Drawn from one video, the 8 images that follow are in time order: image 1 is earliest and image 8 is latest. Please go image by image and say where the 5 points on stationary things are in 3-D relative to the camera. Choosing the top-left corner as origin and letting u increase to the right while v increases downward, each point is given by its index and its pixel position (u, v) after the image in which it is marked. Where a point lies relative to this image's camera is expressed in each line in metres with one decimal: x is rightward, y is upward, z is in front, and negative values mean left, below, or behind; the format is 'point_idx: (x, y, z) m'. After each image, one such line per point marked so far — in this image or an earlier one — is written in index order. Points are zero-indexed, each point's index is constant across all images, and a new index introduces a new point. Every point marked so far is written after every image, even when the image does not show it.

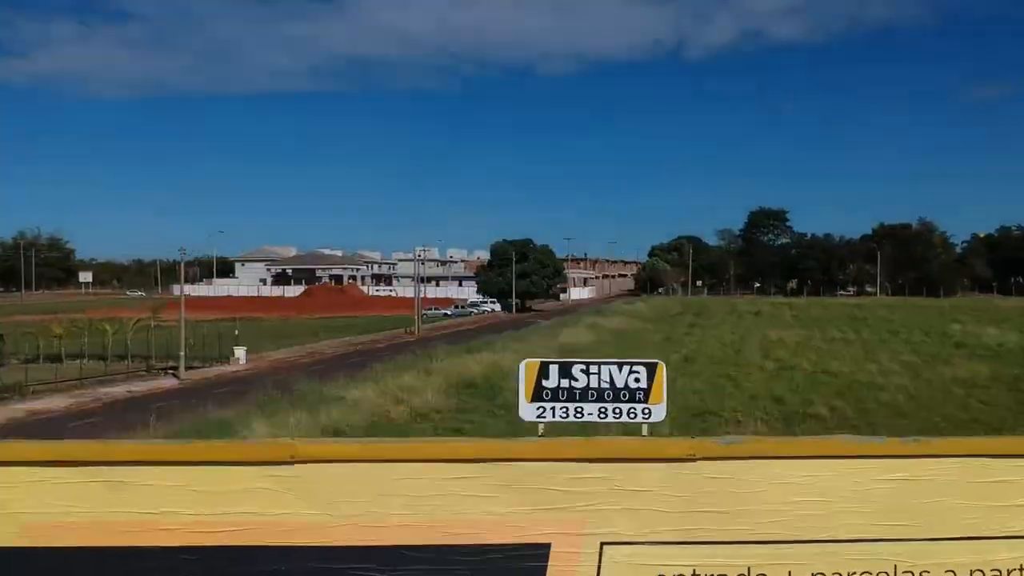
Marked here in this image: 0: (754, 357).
0: (+3.7, -1.1, +14.5) m
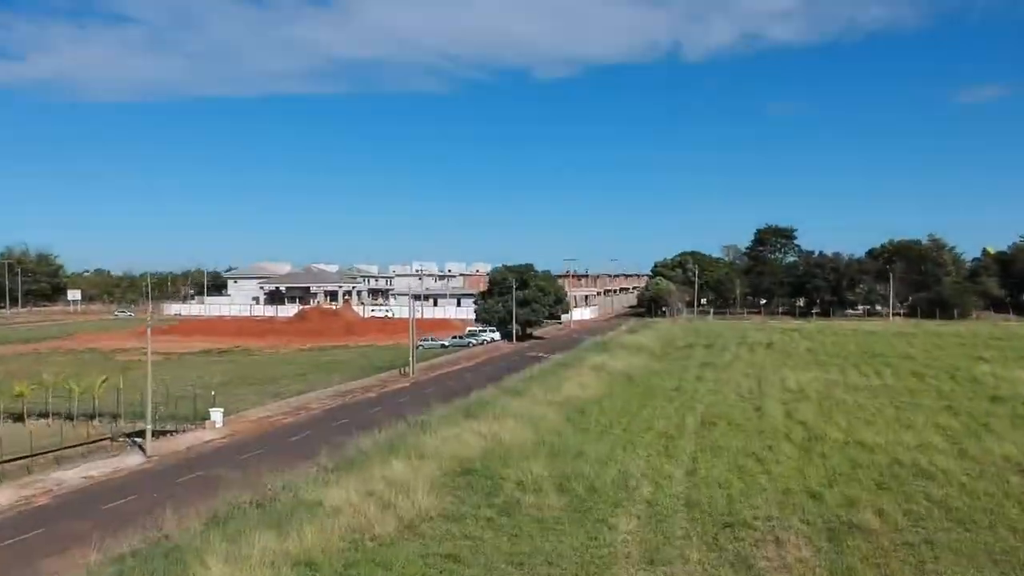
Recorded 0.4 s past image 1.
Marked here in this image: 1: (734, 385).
0: (+3.7, -1.8, +13.3) m
1: (+4.0, -1.7, +17.2) m
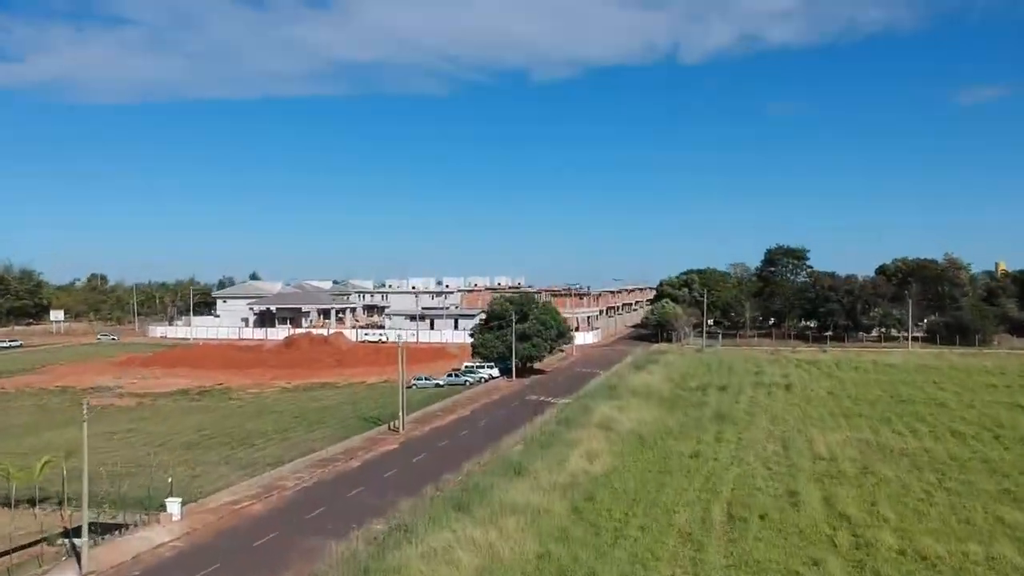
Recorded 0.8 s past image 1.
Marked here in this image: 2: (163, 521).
0: (+3.7, -2.7, +11.6) m
1: (+4.0, -2.6, +15.5) m
2: (-4.2, -2.8, +11.6) m
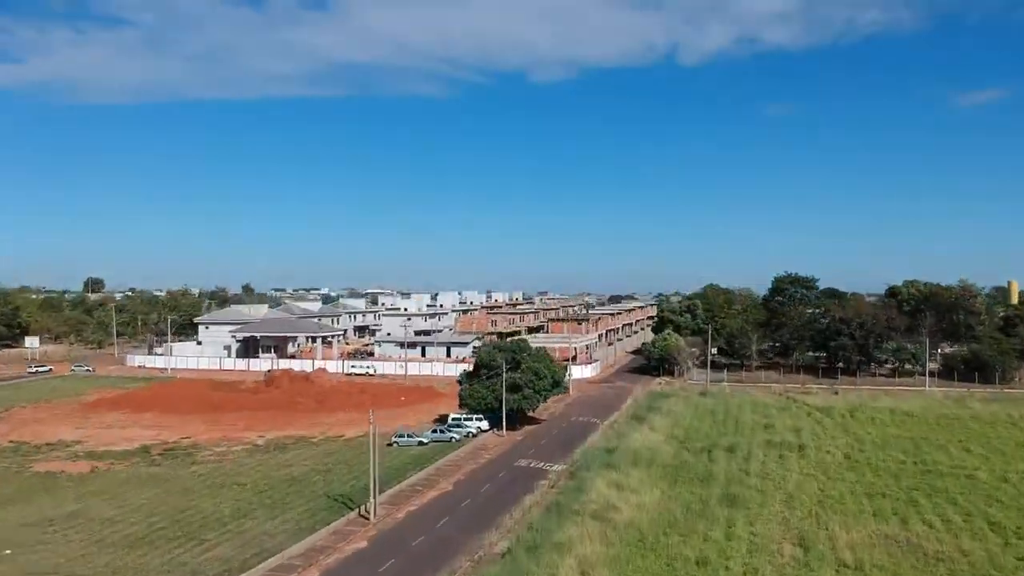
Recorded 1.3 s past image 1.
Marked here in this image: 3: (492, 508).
0: (+3.5, -3.9, +9.7) m
1: (+3.7, -3.8, +13.6) m
2: (-4.5, -4.0, +9.7) m
3: (-0.4, -3.8, +16.8) m
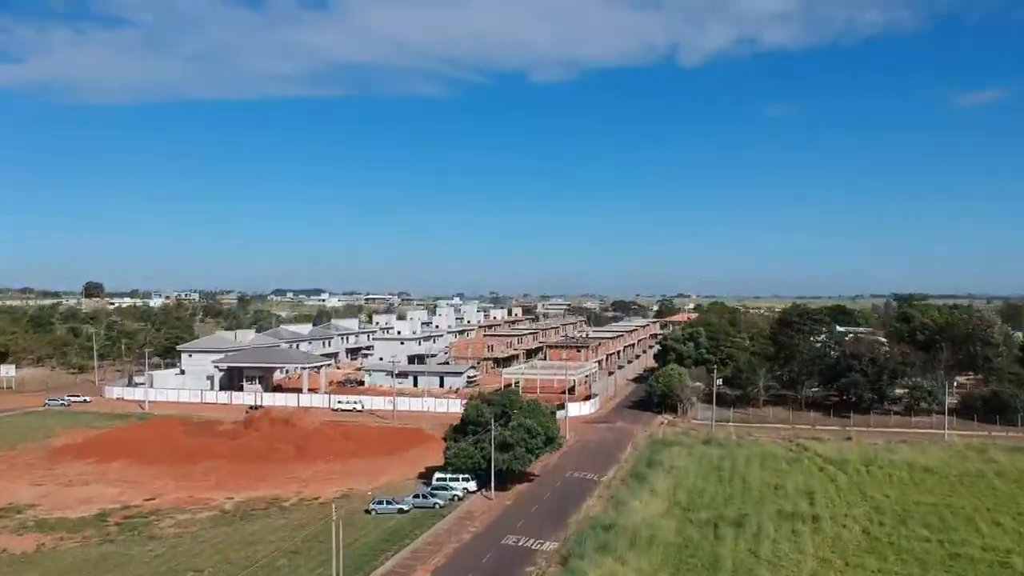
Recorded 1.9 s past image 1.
0: (+3.2, -5.1, +7.9) m
1: (+3.5, -5.0, +11.8) m
2: (-4.7, -5.2, +7.9) m
3: (-0.6, -5.0, +15.0) m
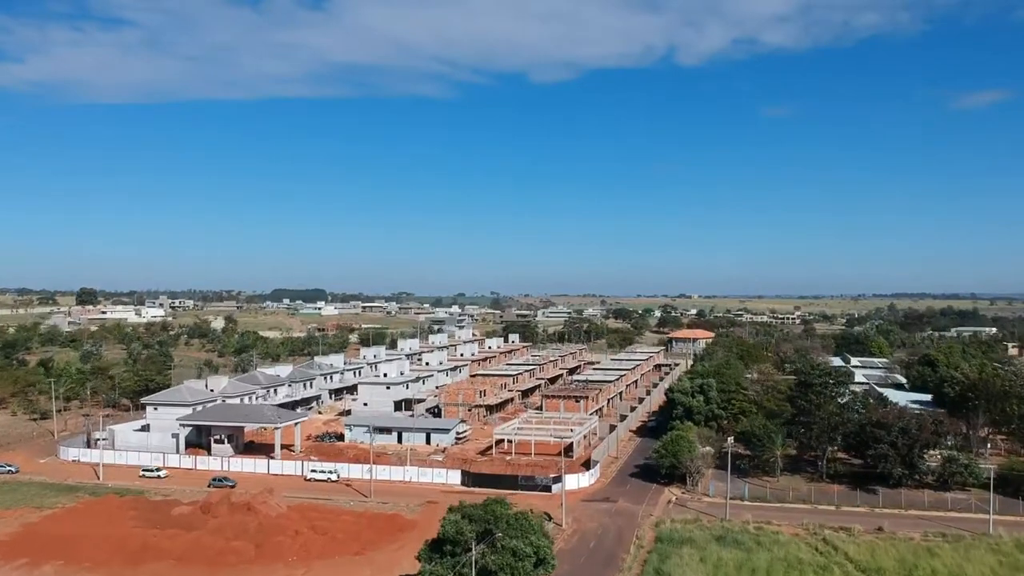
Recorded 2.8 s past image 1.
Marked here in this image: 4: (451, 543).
0: (+2.9, -7.1, +4.6) m
1: (+3.2, -7.0, +8.5) m
2: (-5.0, -7.1, +4.6) m
3: (-0.9, -7.0, +11.7) m
4: (-1.3, -5.2, +19.6) m
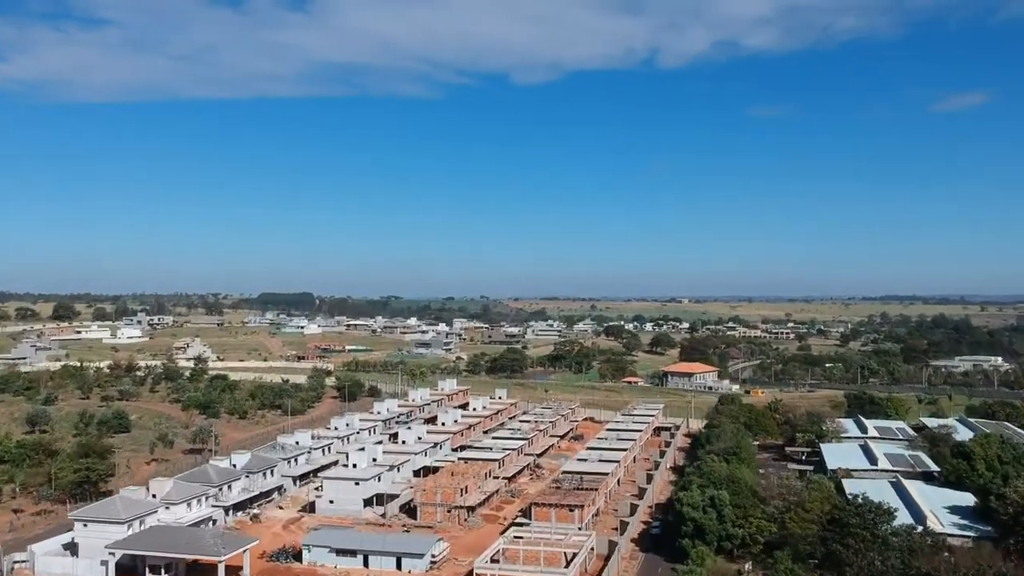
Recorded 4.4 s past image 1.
0: (+2.7, -10.6, -0.5) m
1: (+3.0, -10.5, +3.4) m
2: (-5.2, -10.6, -0.6) m
3: (-1.2, -10.5, +6.5) m
4: (-1.6, -8.7, +14.4) m
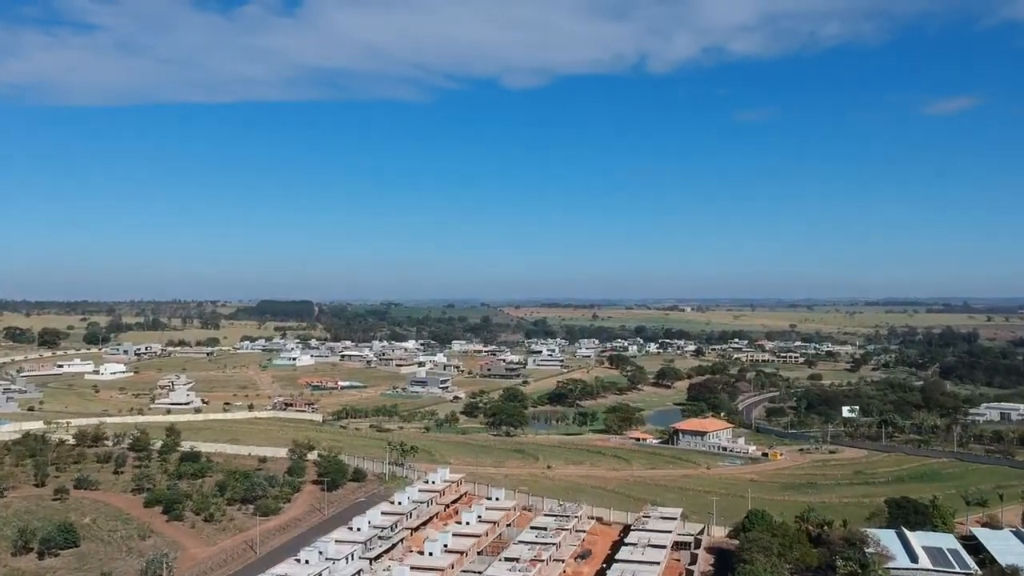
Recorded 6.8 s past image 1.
0: (+2.6, -15.8, -7.6) m
1: (+2.8, -15.7, -3.7) m
2: (-5.4, -15.9, -7.7) m
3: (-1.3, -15.7, -0.6) m
4: (-1.7, -13.9, +7.4) m
